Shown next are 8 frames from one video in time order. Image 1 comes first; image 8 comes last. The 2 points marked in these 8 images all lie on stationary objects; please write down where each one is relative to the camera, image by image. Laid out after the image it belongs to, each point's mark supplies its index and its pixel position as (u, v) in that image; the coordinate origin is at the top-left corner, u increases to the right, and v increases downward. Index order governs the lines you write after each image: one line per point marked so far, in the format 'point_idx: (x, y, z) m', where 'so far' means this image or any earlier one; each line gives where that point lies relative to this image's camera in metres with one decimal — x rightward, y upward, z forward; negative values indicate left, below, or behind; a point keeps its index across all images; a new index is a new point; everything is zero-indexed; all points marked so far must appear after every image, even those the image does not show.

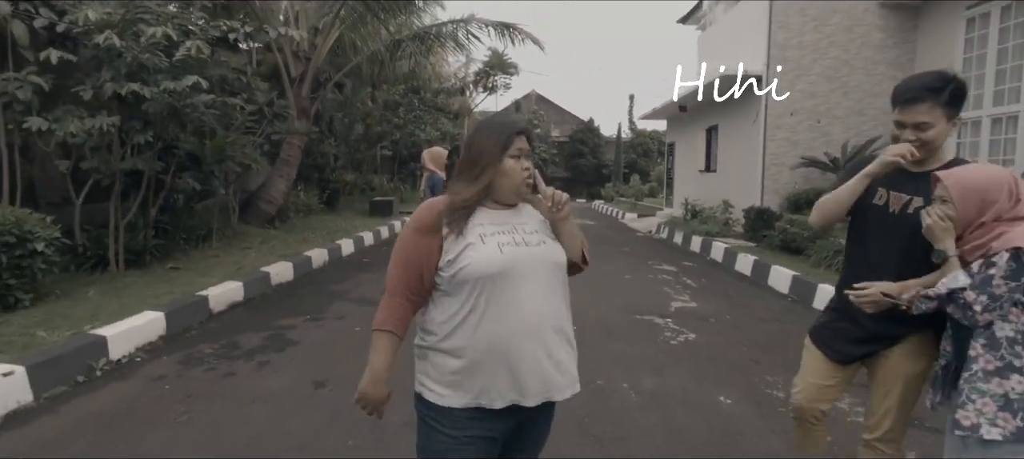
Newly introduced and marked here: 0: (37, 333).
0: (-4.1, -0.9, +4.7) m
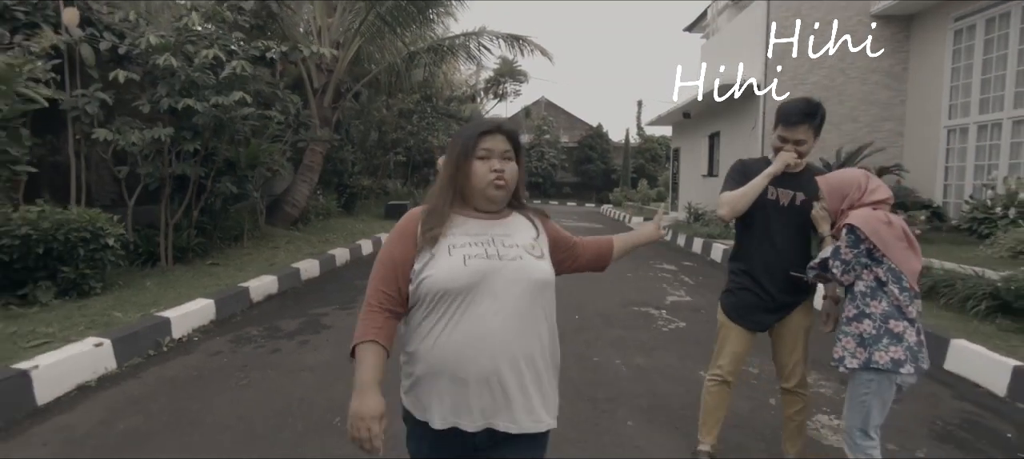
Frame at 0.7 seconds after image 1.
0: (-4.0, -0.9, +5.4) m
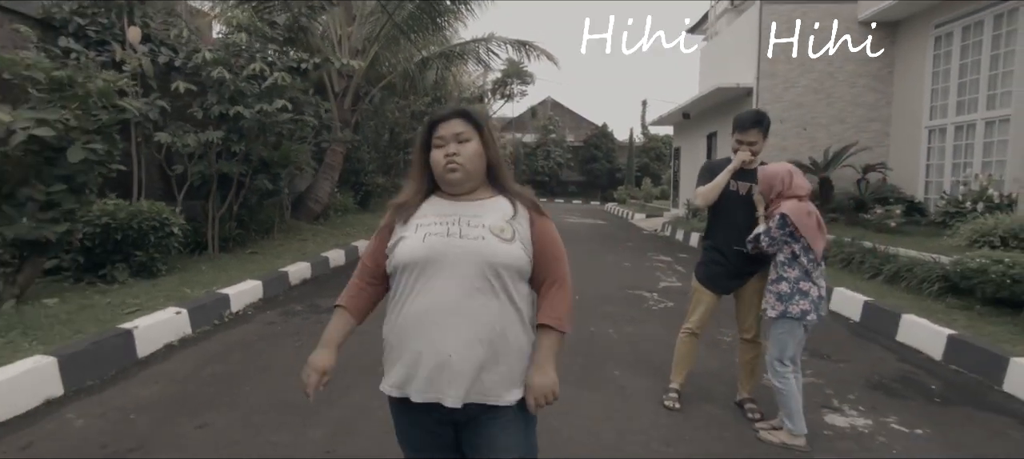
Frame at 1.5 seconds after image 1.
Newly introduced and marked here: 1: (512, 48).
0: (-3.9, -0.7, +6.4) m
1: (0.0, +5.2, +15.3) m
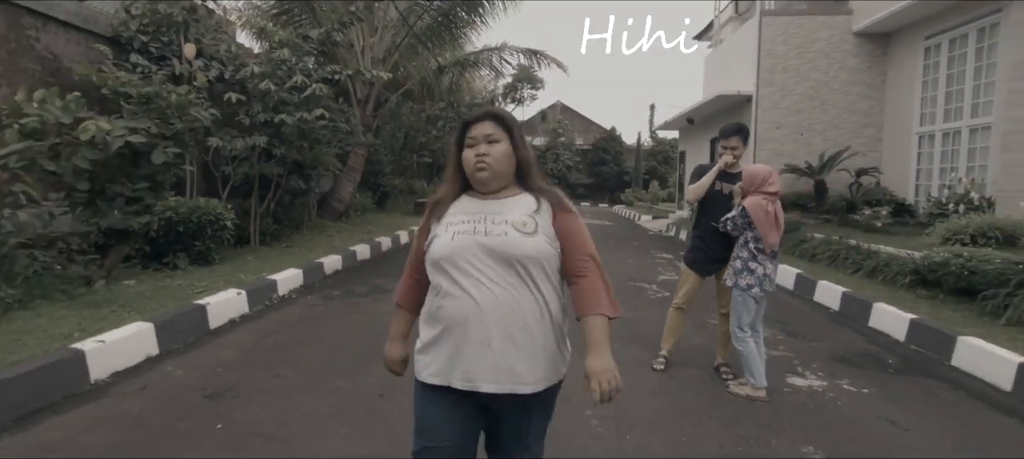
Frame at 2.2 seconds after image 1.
0: (-3.7, -0.6, +7.3) m
1: (+0.3, +5.2, +16.2) m
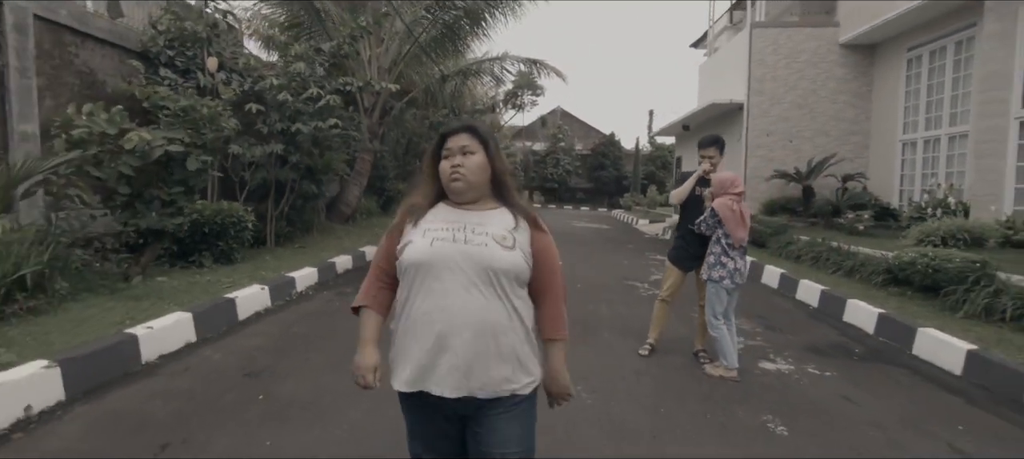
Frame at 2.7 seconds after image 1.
0: (-3.7, -0.7, +7.9) m
1: (+0.4, +5.1, +16.9) m
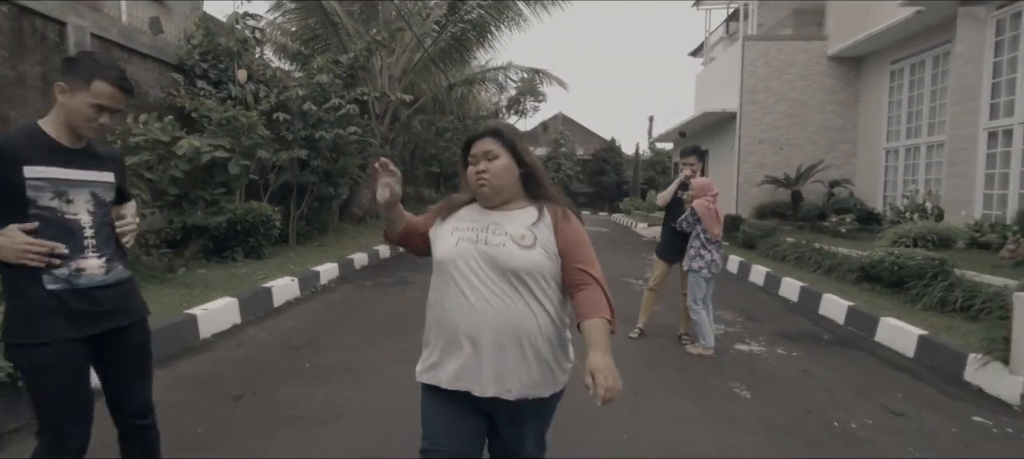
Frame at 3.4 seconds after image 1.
0: (-3.6, -0.6, +8.7) m
1: (+0.5, +5.0, +17.7) m
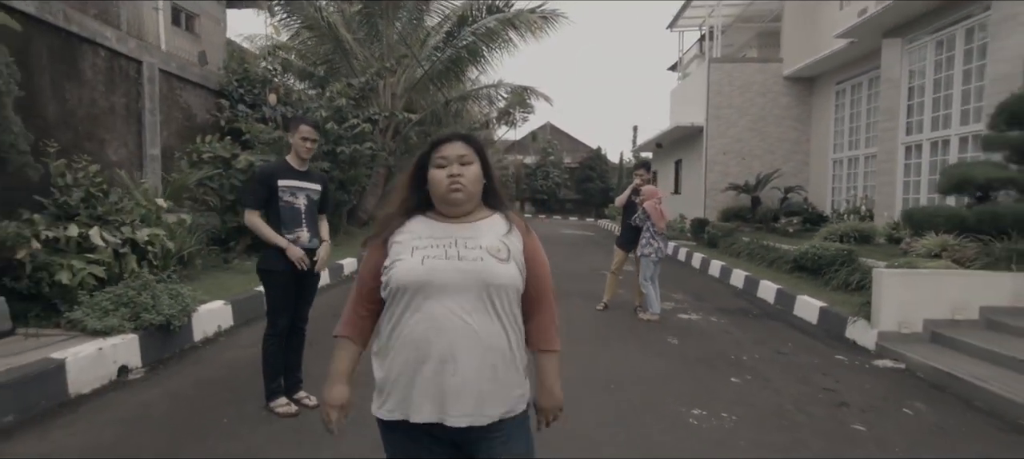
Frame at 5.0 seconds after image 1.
0: (-3.8, -0.6, +10.5) m
1: (+0.1, +4.9, +19.6) m
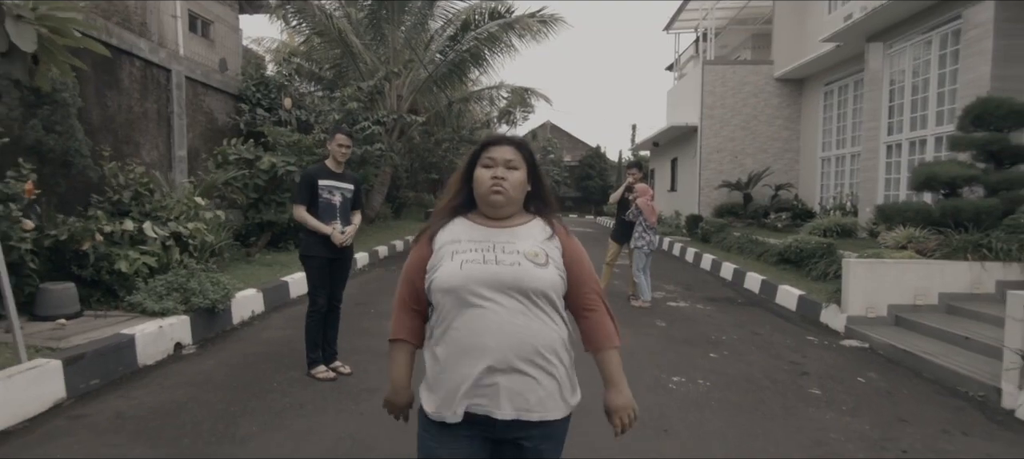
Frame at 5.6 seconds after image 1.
0: (-3.7, -0.5, +11.2) m
1: (+0.2, +5.1, +20.3) m
